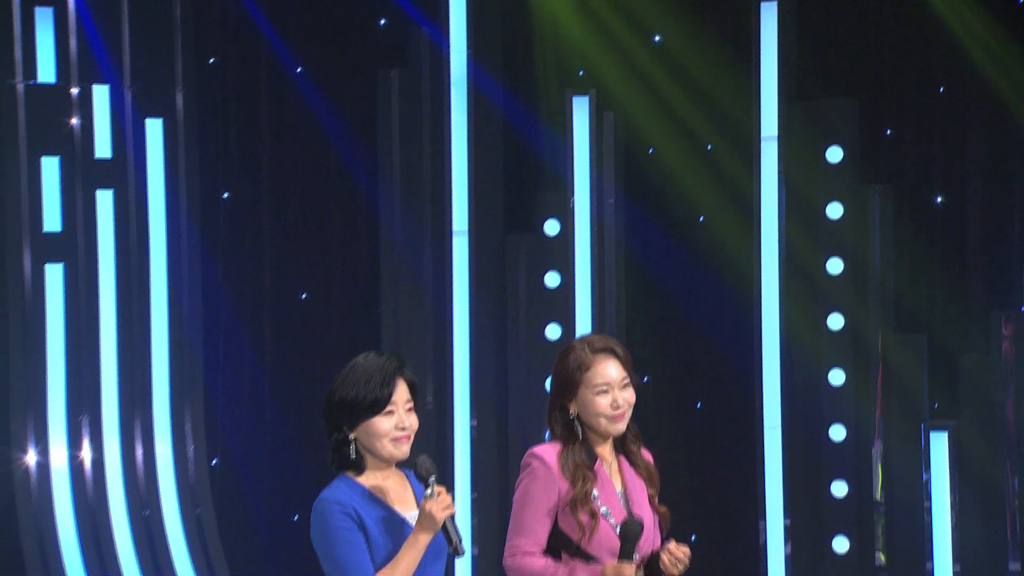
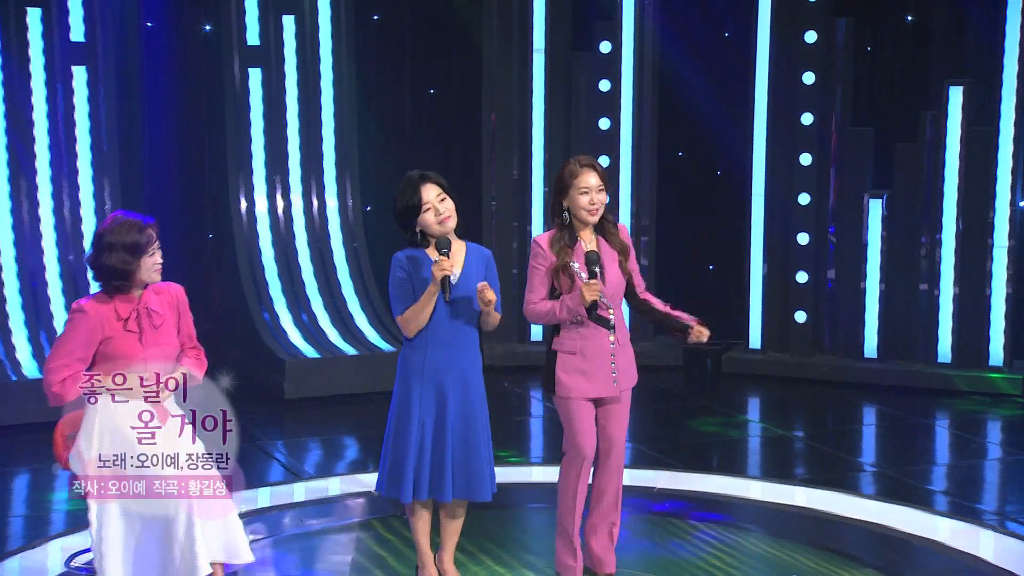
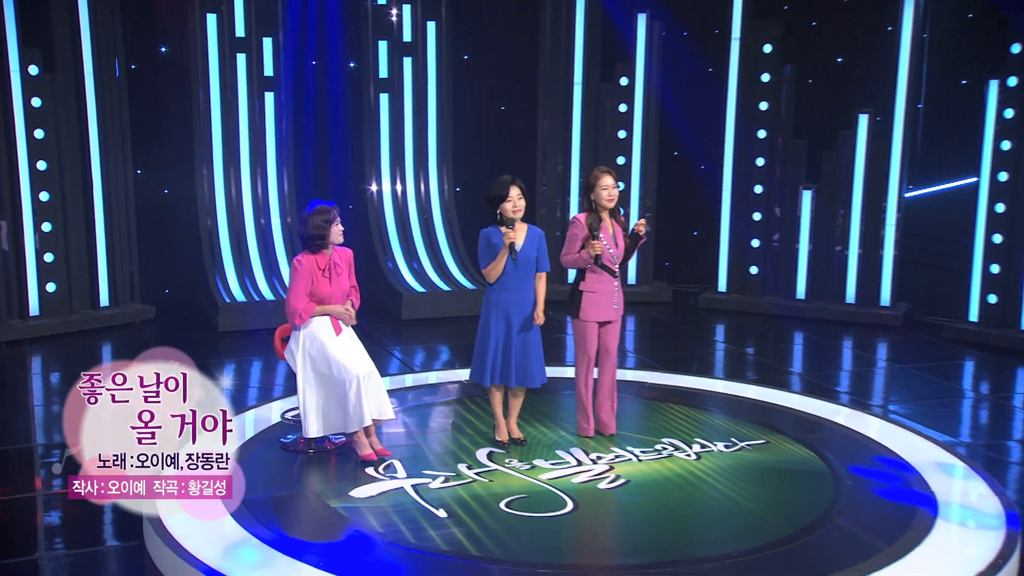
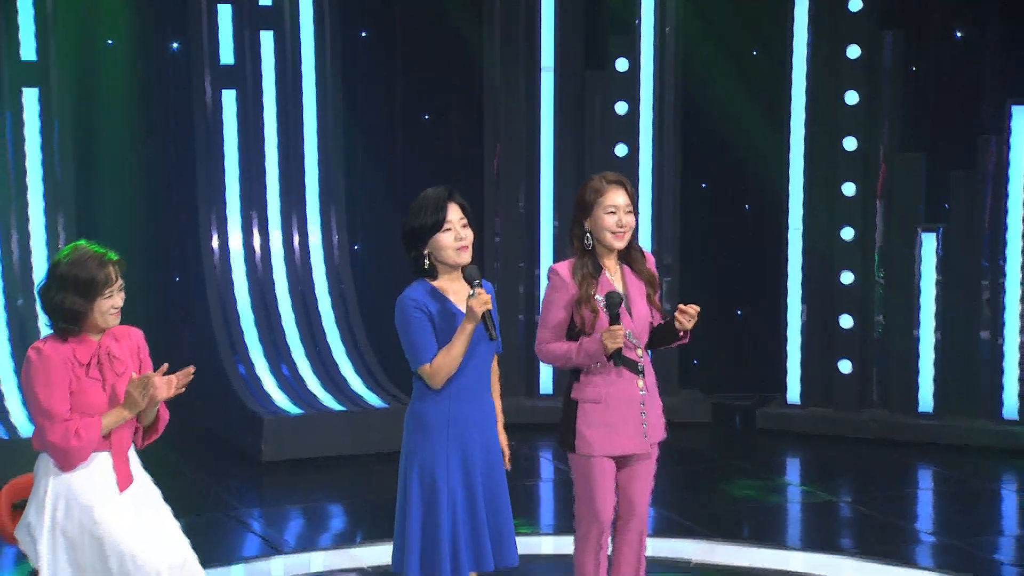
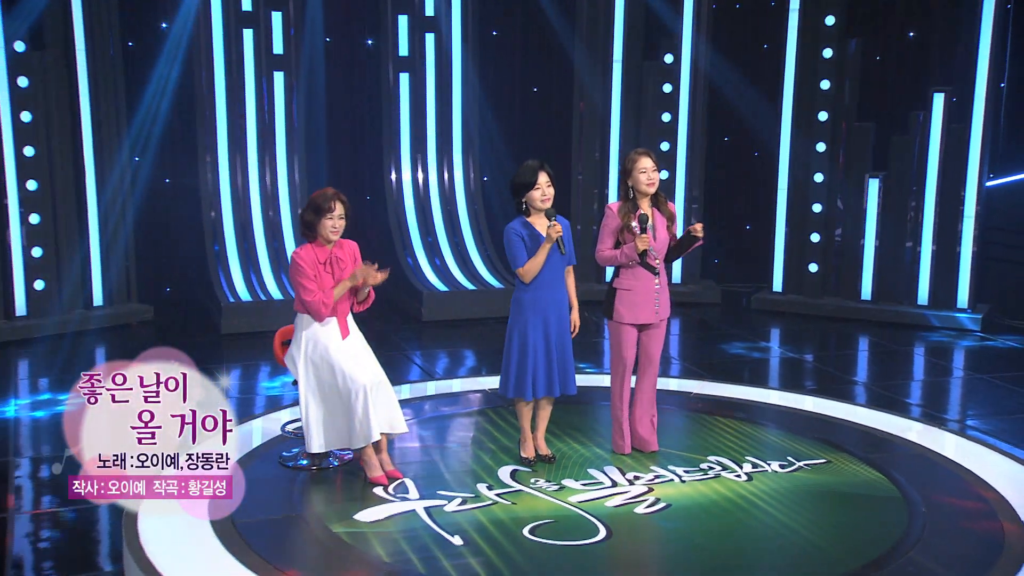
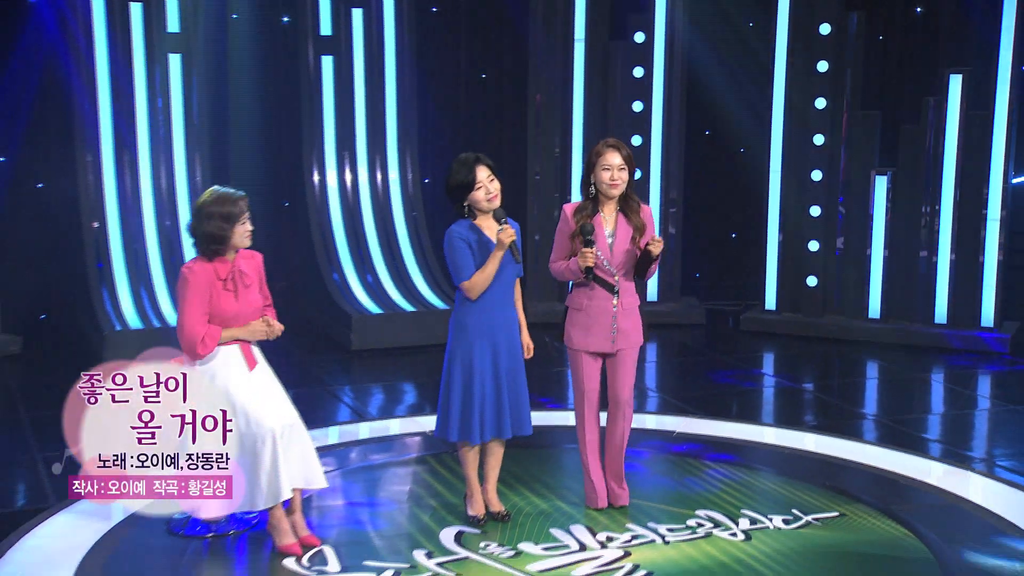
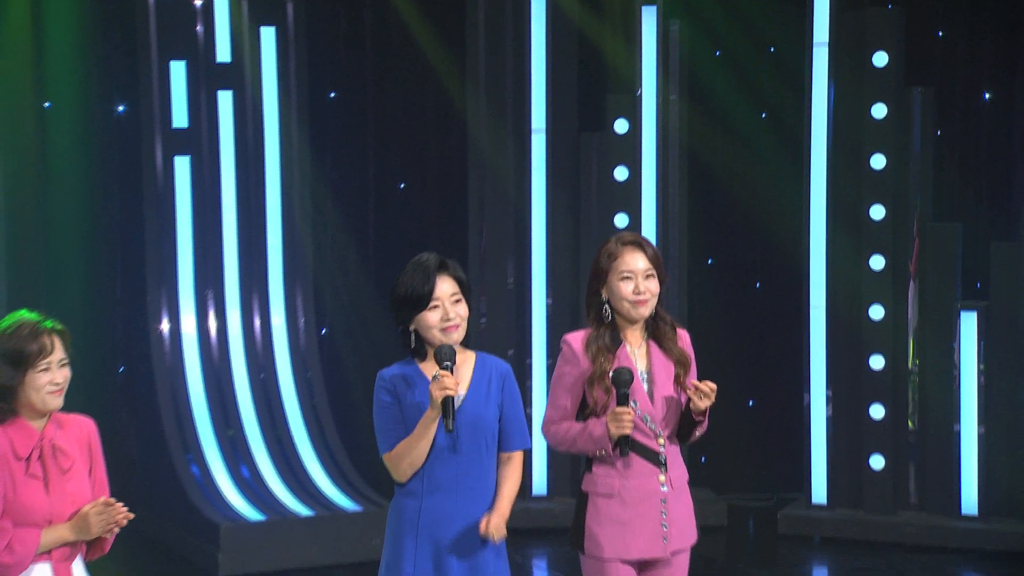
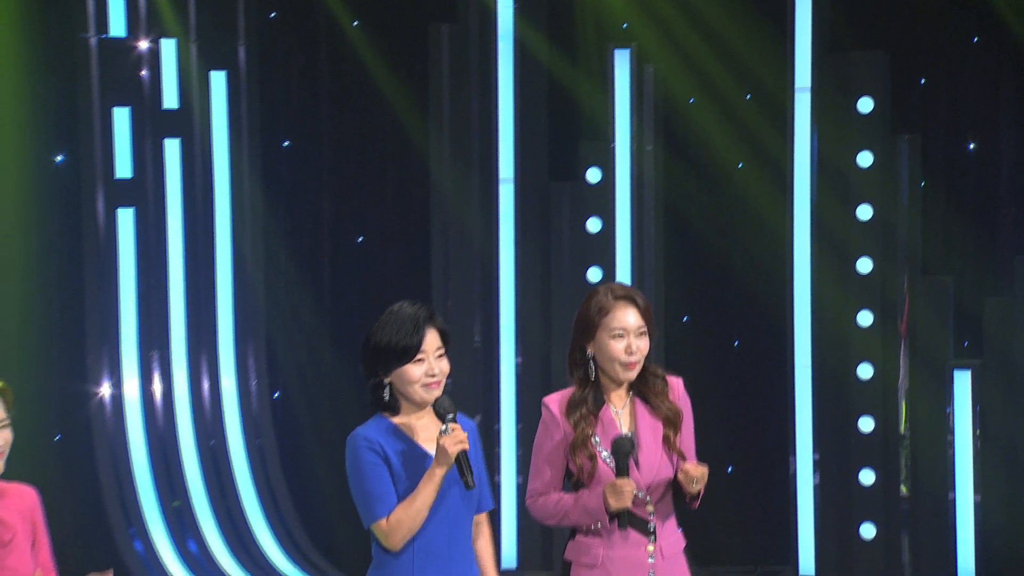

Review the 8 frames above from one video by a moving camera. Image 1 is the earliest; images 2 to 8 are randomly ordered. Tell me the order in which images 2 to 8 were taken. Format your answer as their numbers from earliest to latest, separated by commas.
8, 7, 4, 2, 6, 5, 3
